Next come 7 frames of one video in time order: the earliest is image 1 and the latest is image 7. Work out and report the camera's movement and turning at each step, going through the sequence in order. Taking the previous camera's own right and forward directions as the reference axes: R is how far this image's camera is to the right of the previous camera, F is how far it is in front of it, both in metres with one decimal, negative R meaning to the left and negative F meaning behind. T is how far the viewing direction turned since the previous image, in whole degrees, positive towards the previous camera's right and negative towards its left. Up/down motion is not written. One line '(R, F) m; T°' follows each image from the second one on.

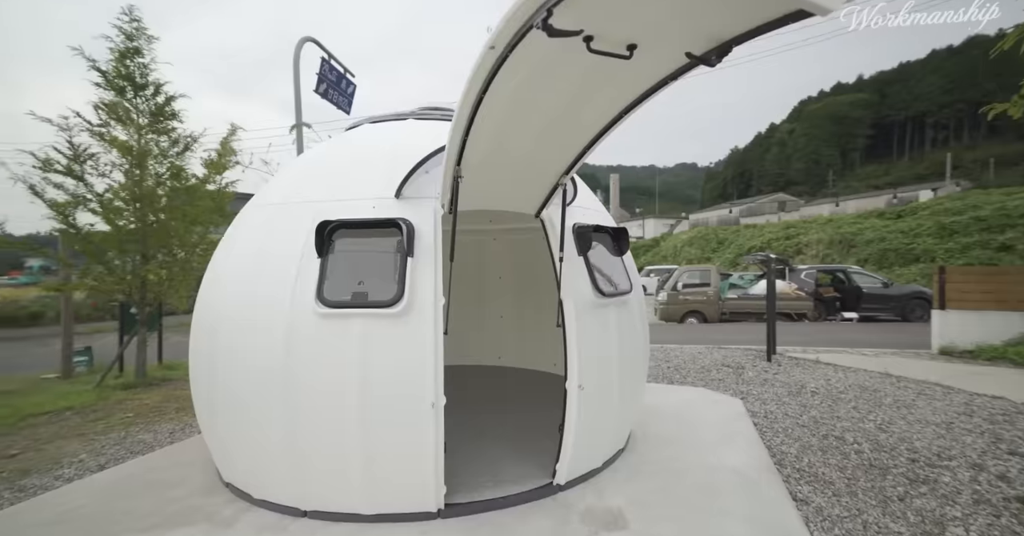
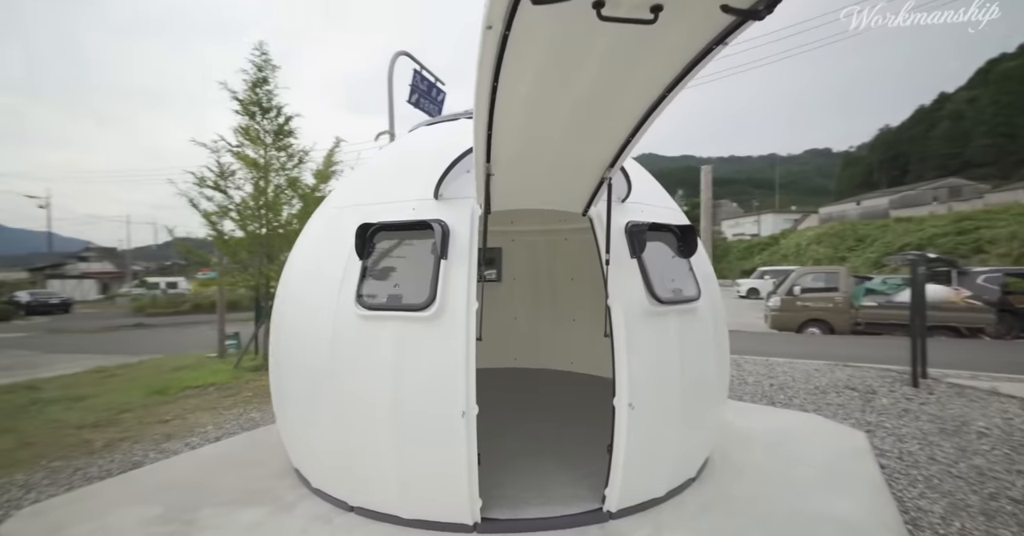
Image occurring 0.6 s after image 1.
(+0.3, +0.2) m; -14°
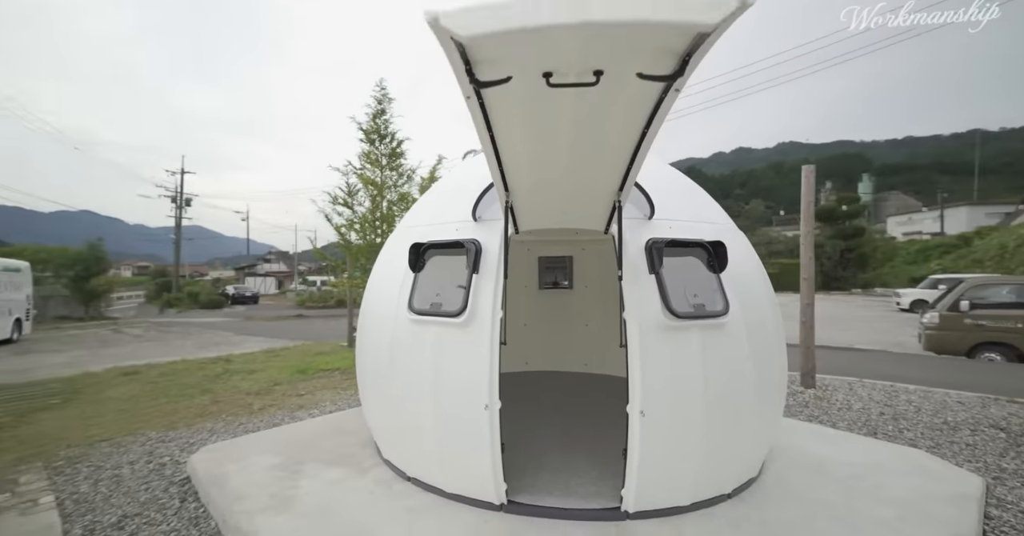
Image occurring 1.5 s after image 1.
(+0.6, -0.2) m; -16°
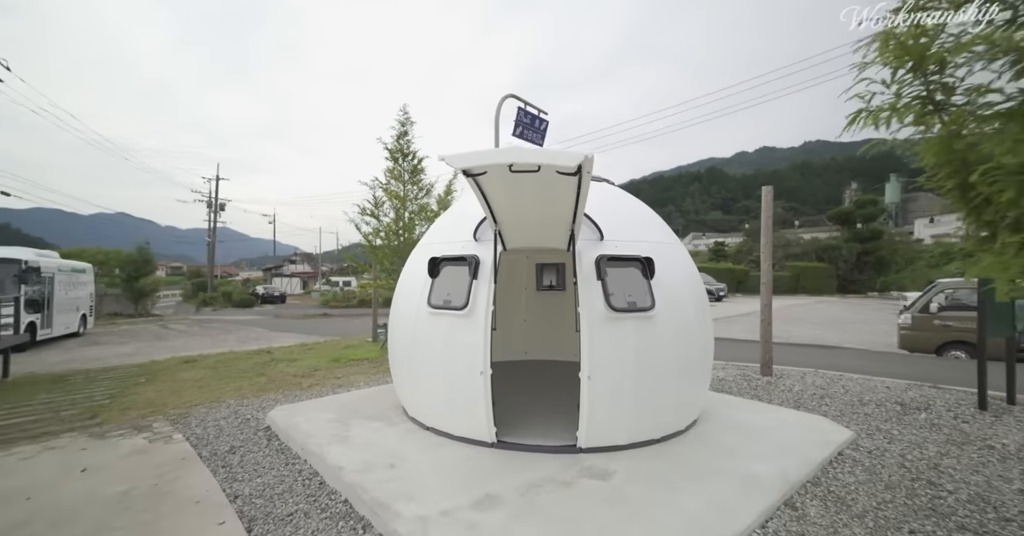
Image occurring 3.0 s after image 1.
(+0.3, -1.2) m; -2°
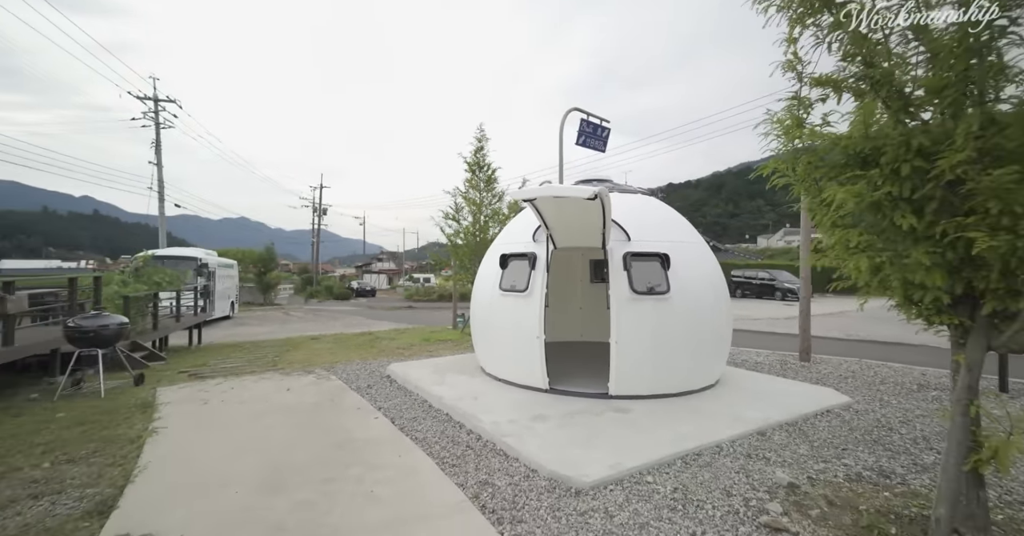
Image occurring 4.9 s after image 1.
(+0.3, -1.4) m; -10°
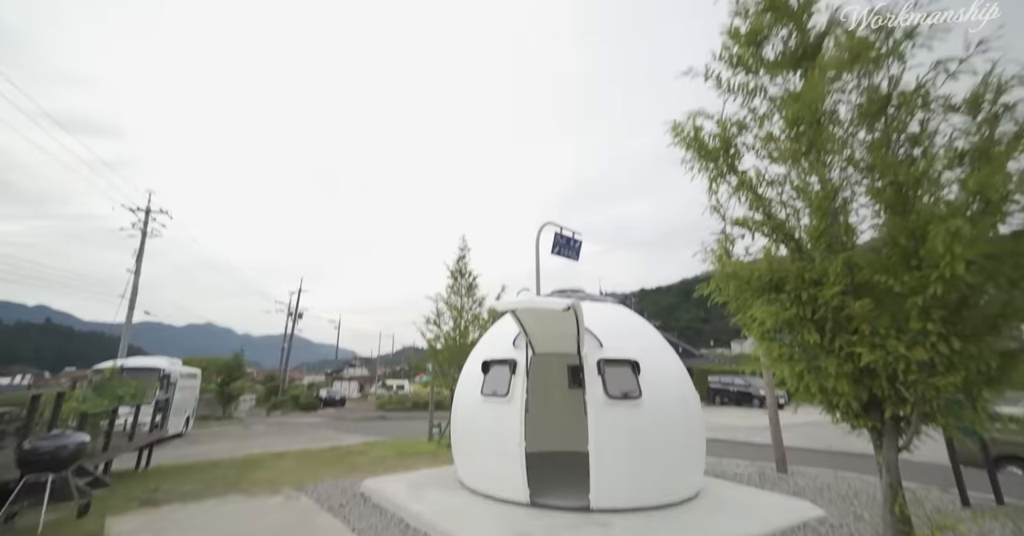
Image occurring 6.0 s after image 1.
(0.0, -0.4) m; +3°
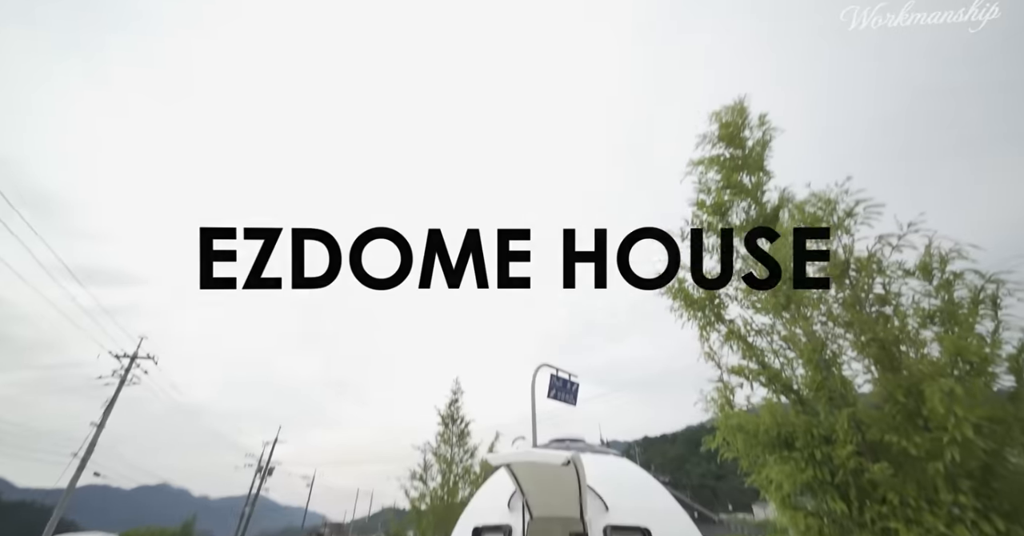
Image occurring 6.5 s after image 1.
(0.0, -0.1) m; +1°
